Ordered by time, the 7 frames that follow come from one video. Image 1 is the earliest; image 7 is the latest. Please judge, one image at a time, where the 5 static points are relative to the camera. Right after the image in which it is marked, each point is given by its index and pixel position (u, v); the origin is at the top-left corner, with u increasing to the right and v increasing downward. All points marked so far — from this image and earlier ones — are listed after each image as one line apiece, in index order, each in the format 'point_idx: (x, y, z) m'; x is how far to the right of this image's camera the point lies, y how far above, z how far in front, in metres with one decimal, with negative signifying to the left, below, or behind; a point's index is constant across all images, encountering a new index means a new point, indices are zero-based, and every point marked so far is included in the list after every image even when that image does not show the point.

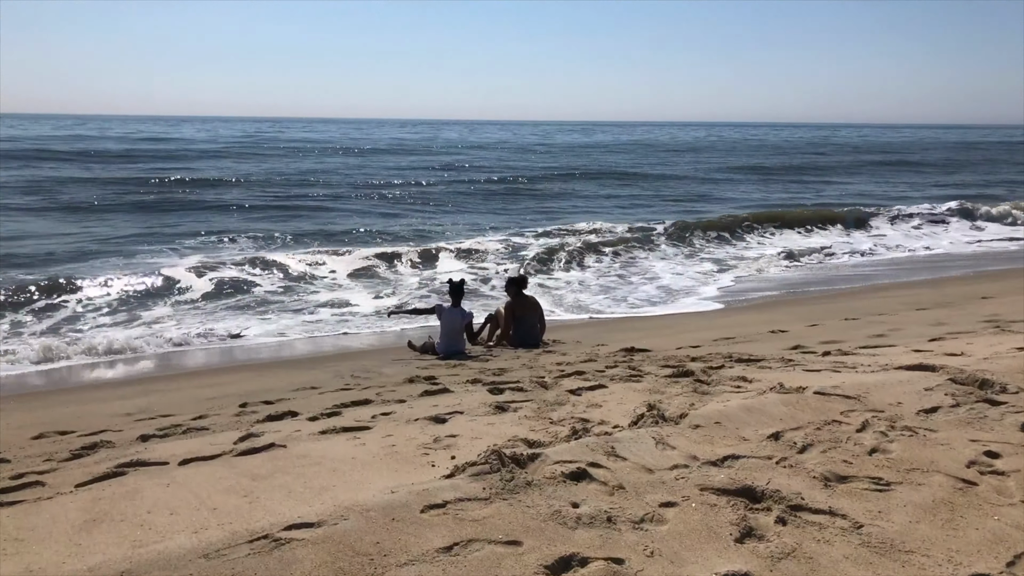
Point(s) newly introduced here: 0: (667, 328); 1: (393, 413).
0: (+1.6, -0.4, +8.6) m
1: (-0.6, -0.7, +4.4) m
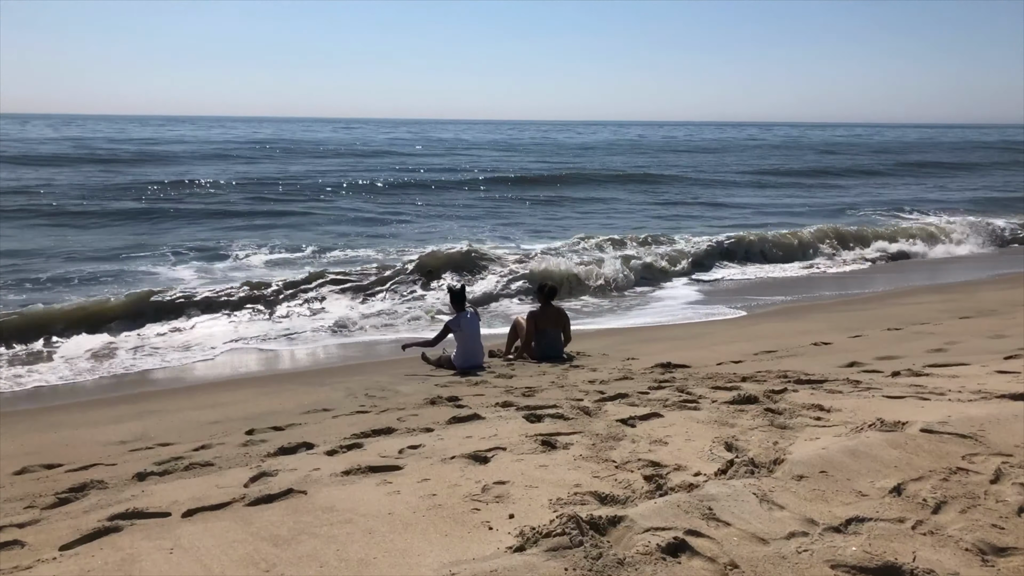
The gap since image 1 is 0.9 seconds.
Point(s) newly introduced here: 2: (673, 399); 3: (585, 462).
0: (+1.7, -0.5, +8.1) m
1: (-0.4, -0.7, +3.9) m
2: (+0.9, -0.6, +4.5) m
3: (+0.3, -0.7, +3.2) m
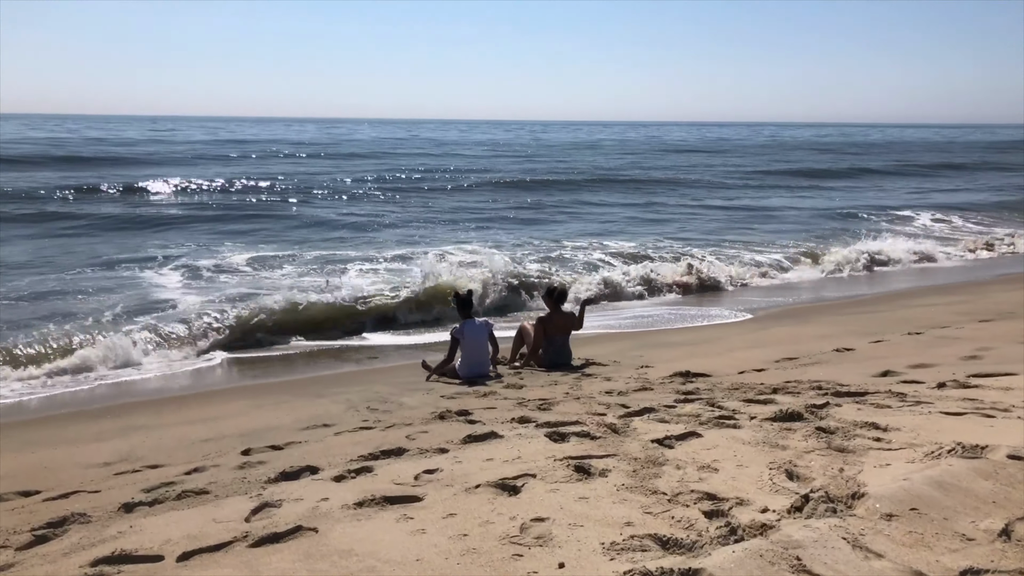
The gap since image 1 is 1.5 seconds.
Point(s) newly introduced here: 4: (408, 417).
0: (+1.8, -0.5, +7.8) m
1: (-0.3, -0.8, +3.5) m
2: (+1.0, -0.6, +4.2) m
3: (+0.4, -0.7, +2.9) m
4: (-0.6, -0.8, +5.1) m
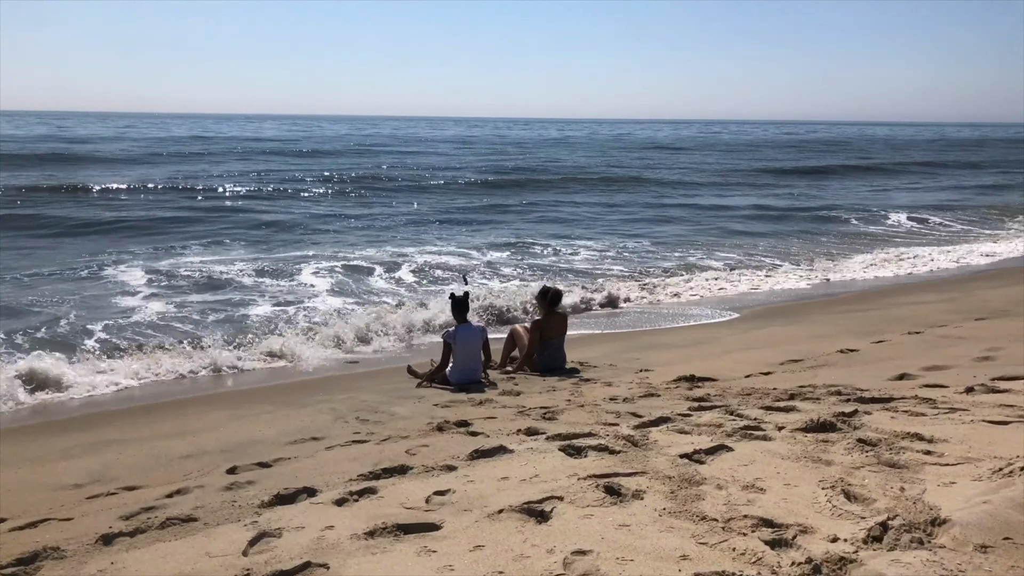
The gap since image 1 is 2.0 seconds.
0: (+1.7, -0.5, +7.6) m
1: (-0.2, -0.8, +3.2) m
2: (+1.0, -0.6, +3.9) m
3: (+0.5, -0.7, +2.6) m
4: (-0.6, -0.8, +4.8) m
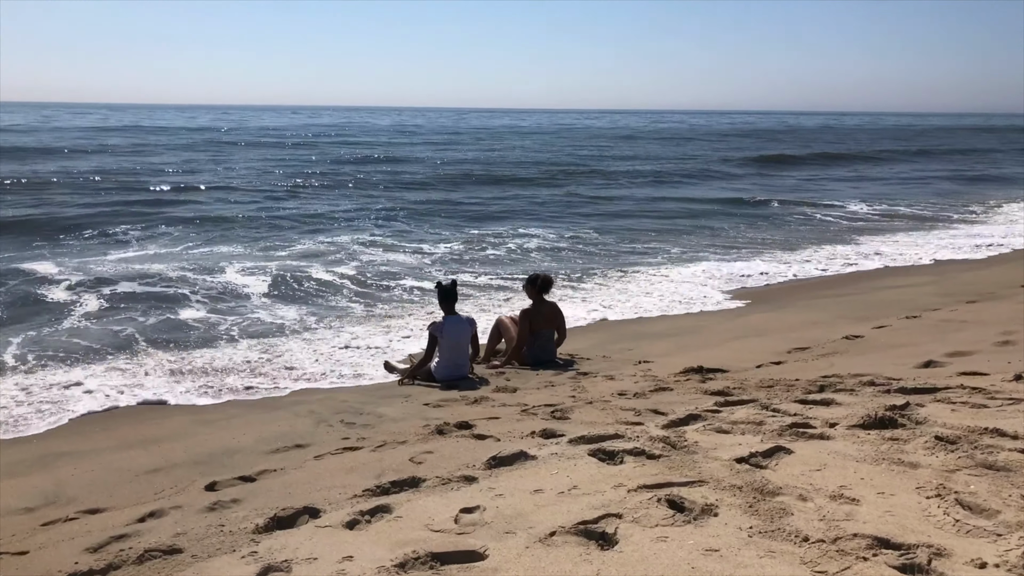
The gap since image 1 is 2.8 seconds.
0: (+1.5, -0.4, +7.3) m
1: (-0.1, -0.7, +2.8) m
2: (+1.1, -0.6, +3.5) m
3: (+0.7, -0.7, +2.2) m
4: (-0.6, -0.7, +4.4) m
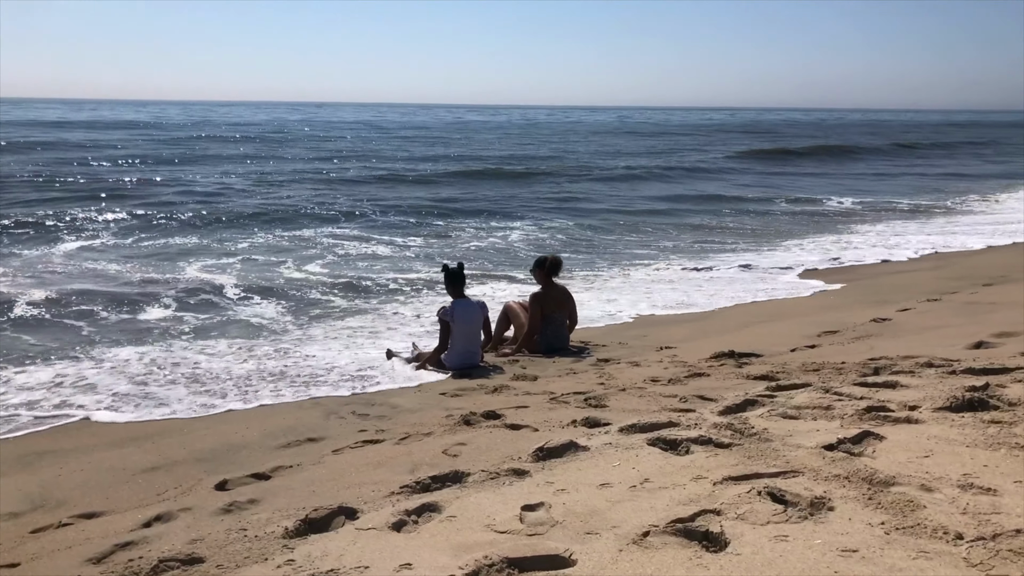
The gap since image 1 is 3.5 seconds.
0: (+1.6, -0.2, +7.0) m
1: (+0.1, -0.6, +2.4) m
2: (+1.3, -0.5, +3.2) m
3: (+0.9, -0.6, +1.9) m
4: (-0.4, -0.6, +4.0) m
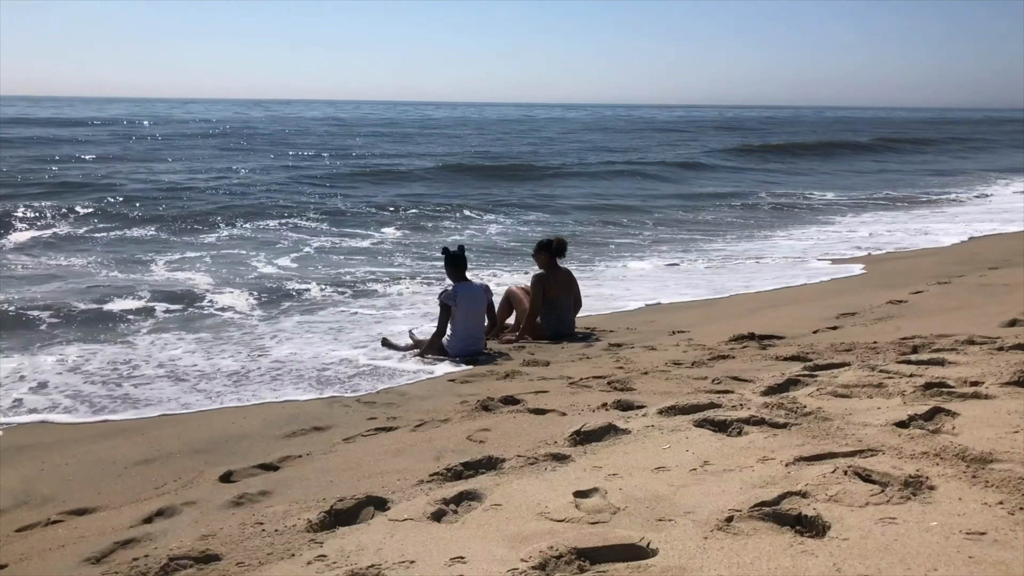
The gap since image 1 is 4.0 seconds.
0: (+1.6, -0.1, +6.8) m
1: (+0.3, -0.5, +2.2) m
2: (+1.4, -0.3, +3.0) m
3: (+1.1, -0.5, +1.7) m
4: (-0.3, -0.5, +3.7) m
